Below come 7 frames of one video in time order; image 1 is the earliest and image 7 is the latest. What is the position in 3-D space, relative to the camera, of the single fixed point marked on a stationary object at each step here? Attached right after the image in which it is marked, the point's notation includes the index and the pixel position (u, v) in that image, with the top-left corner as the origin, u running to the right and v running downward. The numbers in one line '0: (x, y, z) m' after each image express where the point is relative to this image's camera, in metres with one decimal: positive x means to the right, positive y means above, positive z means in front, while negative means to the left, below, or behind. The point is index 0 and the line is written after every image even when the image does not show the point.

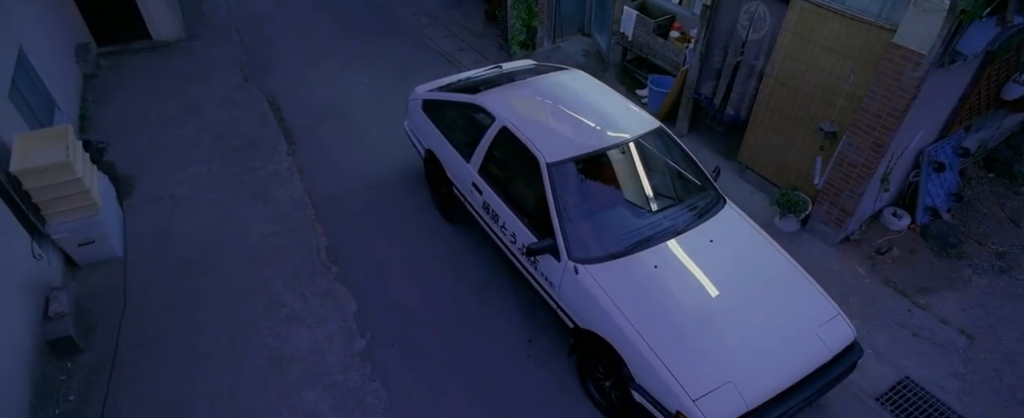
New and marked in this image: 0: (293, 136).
0: (-3.0, +1.0, +7.1) m
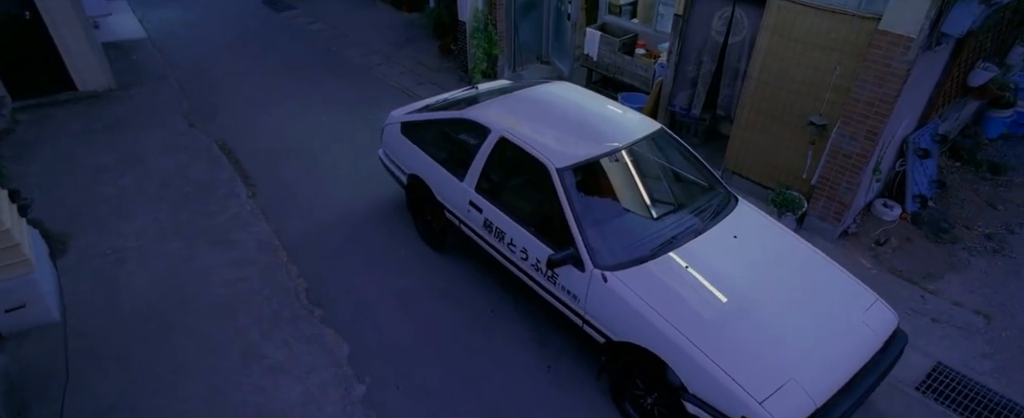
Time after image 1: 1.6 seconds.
0: (-3.3, +0.4, +6.6) m
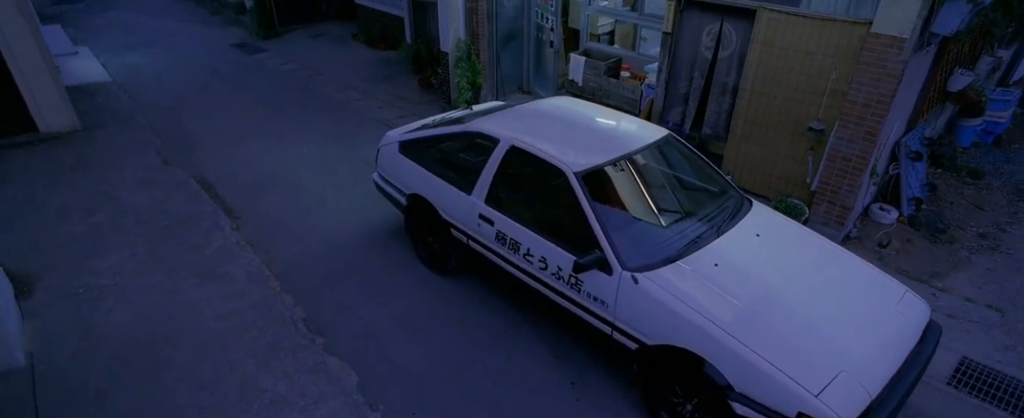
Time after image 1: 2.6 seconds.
0: (-3.3, 0.0, +6.2) m
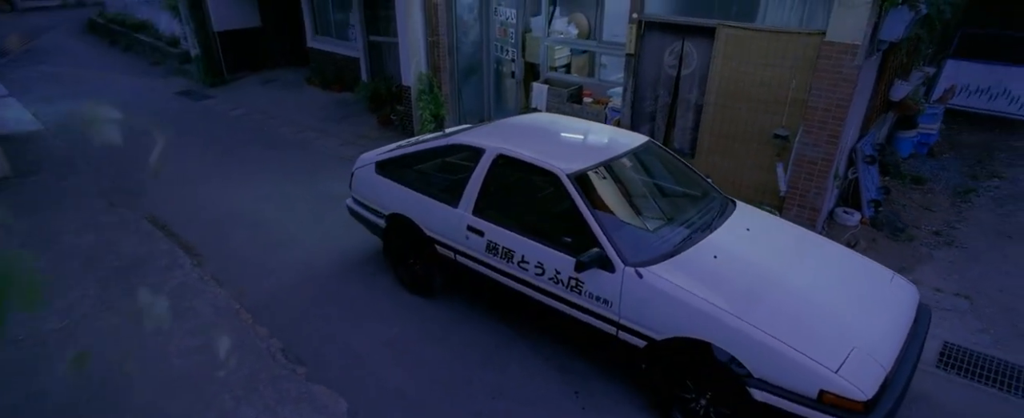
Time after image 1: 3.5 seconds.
0: (-3.6, -0.4, +5.8) m
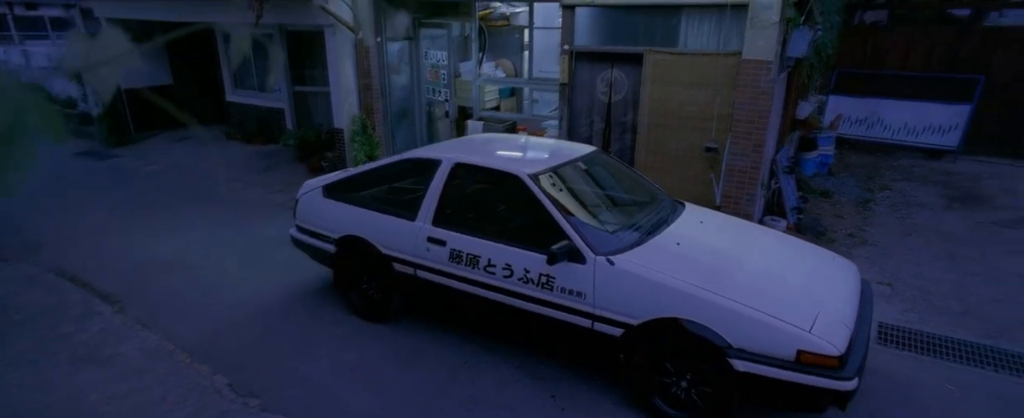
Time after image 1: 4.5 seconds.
0: (-4.1, -0.8, +5.2) m
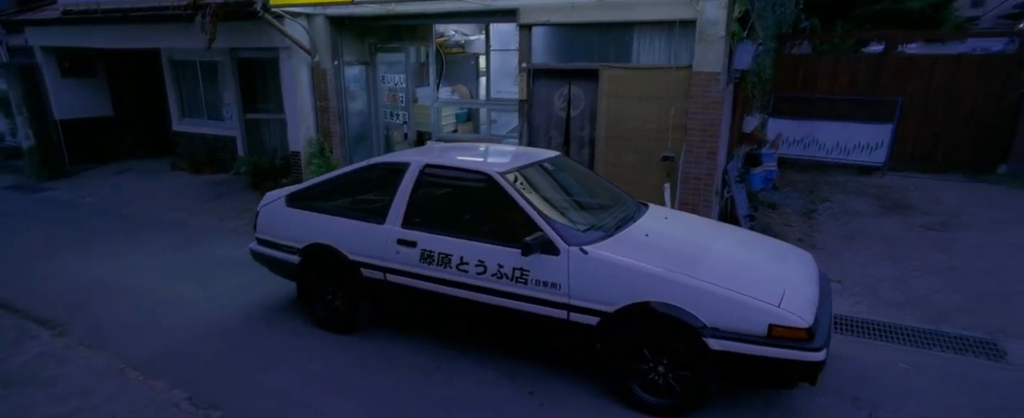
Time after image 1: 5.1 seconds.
0: (-4.3, -1.0, +4.8) m
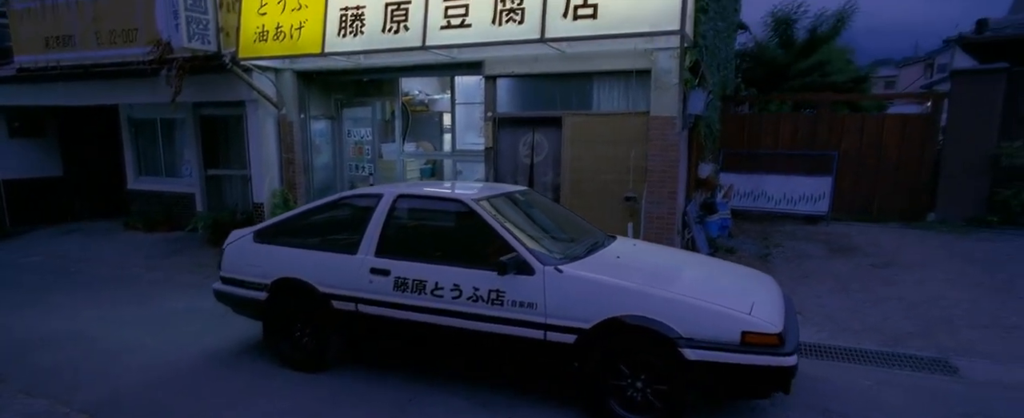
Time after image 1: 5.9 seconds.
0: (-4.6, -1.4, +4.4) m
